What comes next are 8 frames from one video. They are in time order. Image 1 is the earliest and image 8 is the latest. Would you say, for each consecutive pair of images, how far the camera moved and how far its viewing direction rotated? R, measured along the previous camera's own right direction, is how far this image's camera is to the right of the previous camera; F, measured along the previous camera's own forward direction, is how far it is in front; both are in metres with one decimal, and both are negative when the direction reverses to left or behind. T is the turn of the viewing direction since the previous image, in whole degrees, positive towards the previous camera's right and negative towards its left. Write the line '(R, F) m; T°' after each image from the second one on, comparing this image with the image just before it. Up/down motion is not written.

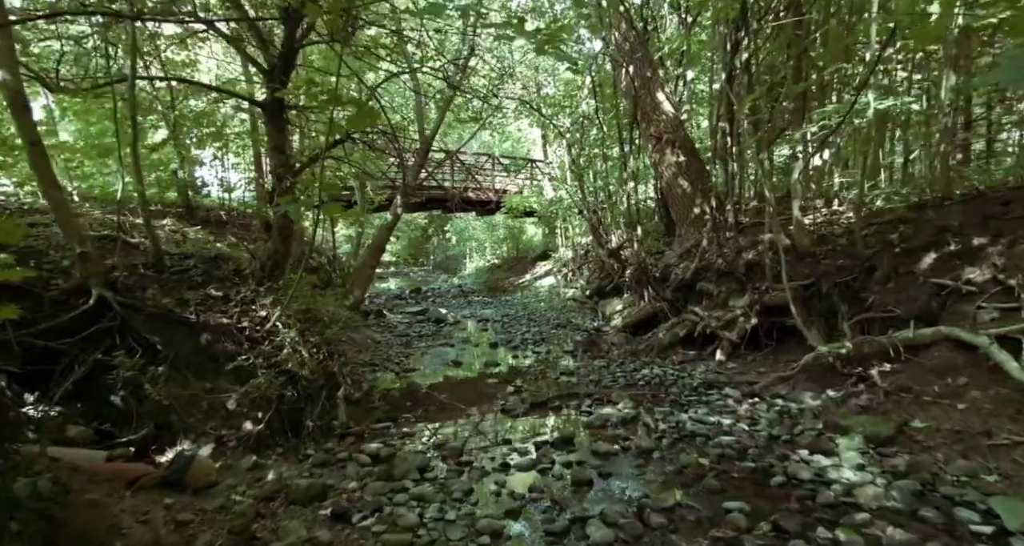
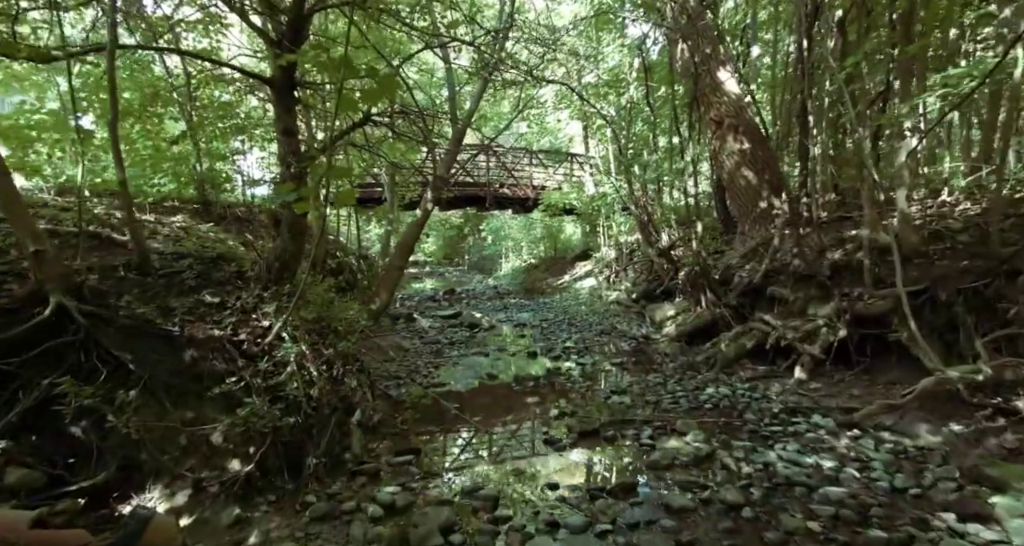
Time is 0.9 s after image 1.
(-0.1, +0.7) m; -4°
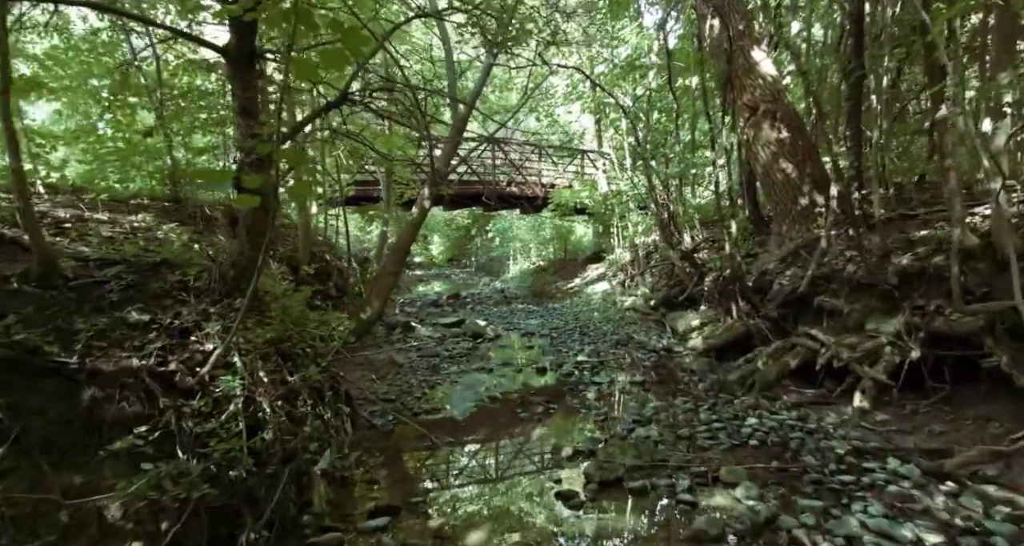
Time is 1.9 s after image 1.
(0.0, +0.7) m; -1°
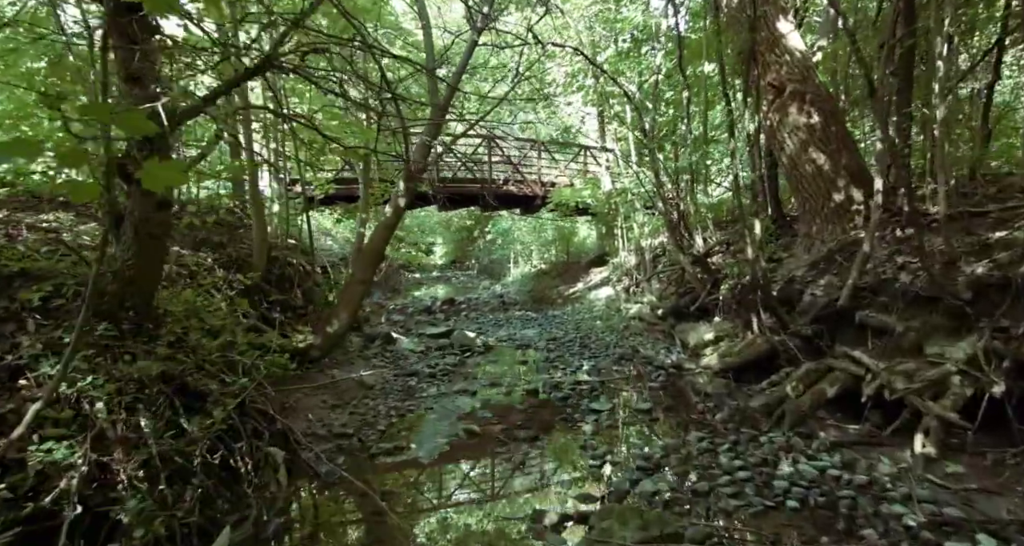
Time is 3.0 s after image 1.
(+0.2, +0.8) m; -1°
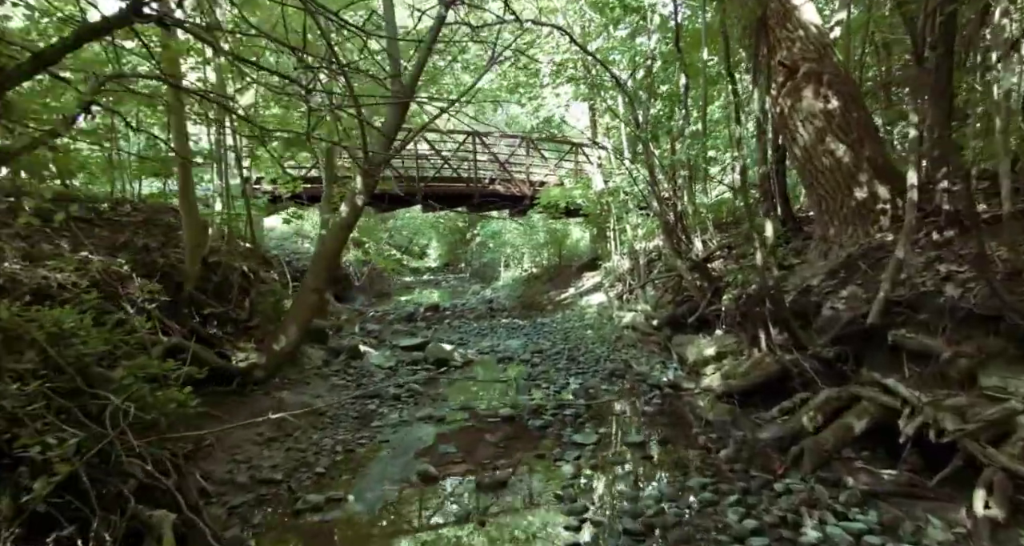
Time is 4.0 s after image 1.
(+0.2, +0.7) m; 0°
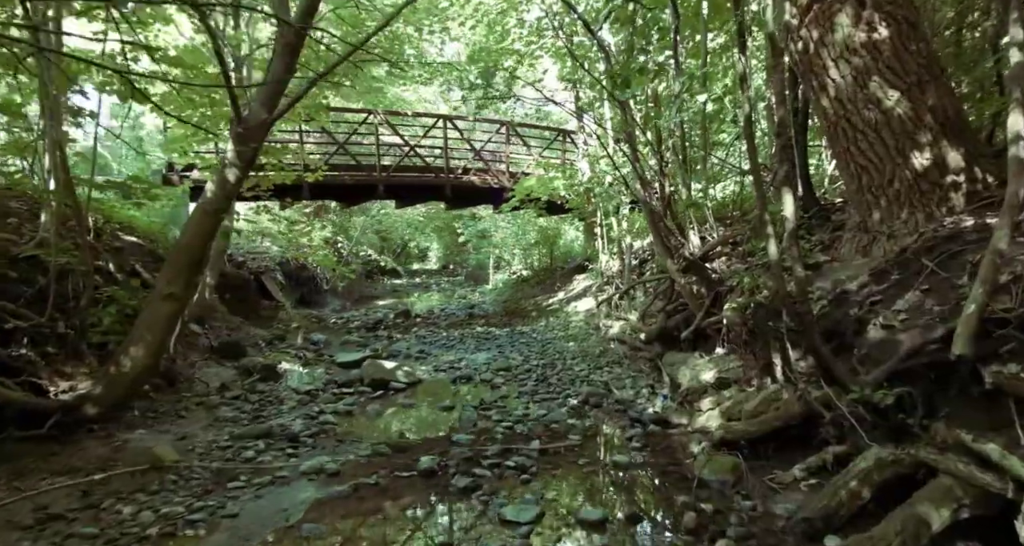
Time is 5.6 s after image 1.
(+0.5, +1.3) m; -1°
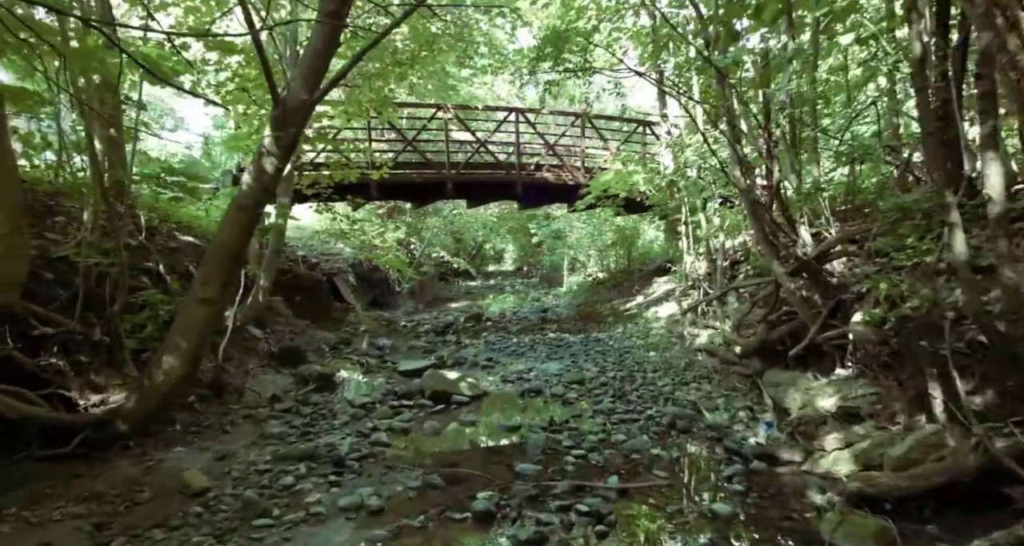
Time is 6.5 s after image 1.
(0.0, +0.6) m; -8°
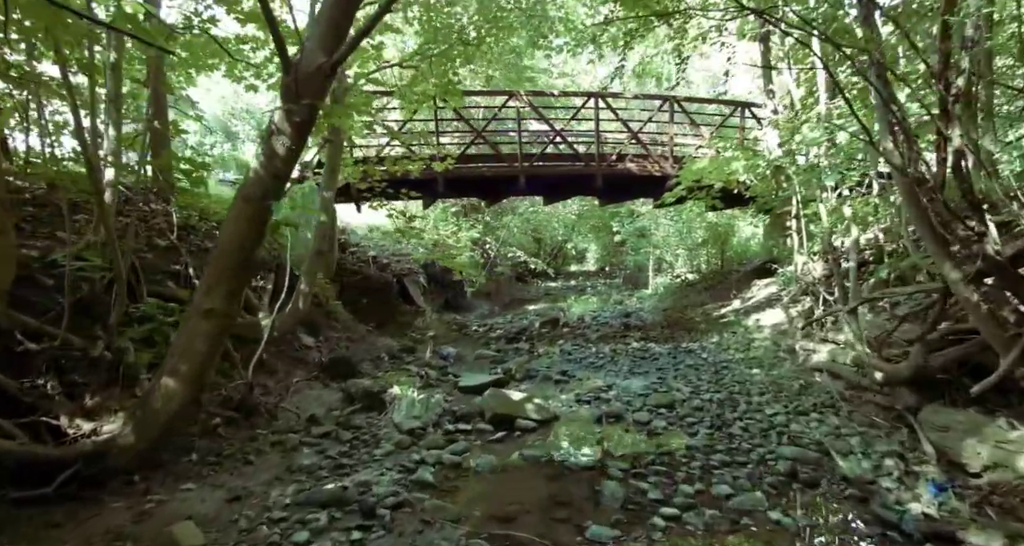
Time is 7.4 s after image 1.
(+0.1, +0.8) m; -9°
